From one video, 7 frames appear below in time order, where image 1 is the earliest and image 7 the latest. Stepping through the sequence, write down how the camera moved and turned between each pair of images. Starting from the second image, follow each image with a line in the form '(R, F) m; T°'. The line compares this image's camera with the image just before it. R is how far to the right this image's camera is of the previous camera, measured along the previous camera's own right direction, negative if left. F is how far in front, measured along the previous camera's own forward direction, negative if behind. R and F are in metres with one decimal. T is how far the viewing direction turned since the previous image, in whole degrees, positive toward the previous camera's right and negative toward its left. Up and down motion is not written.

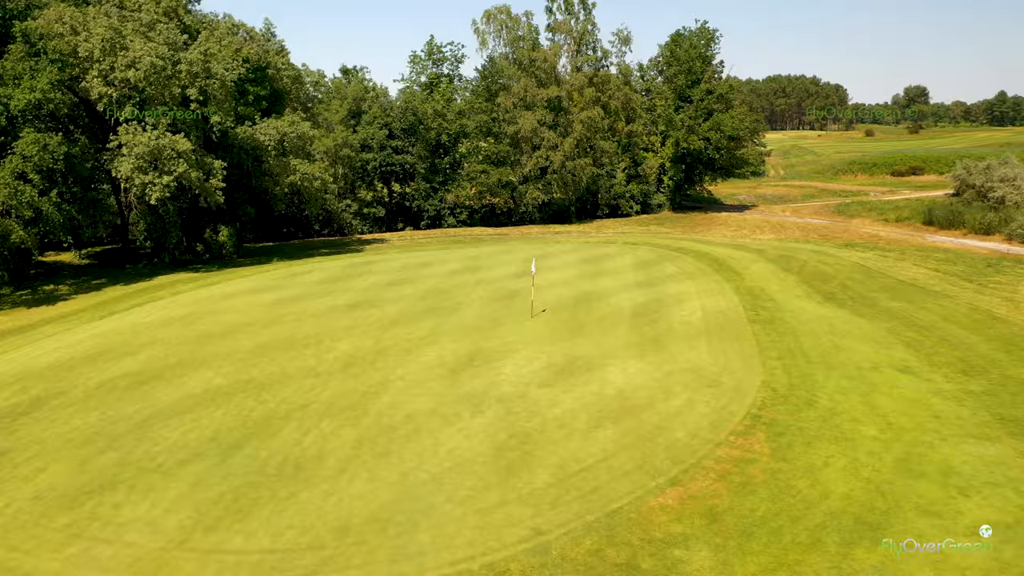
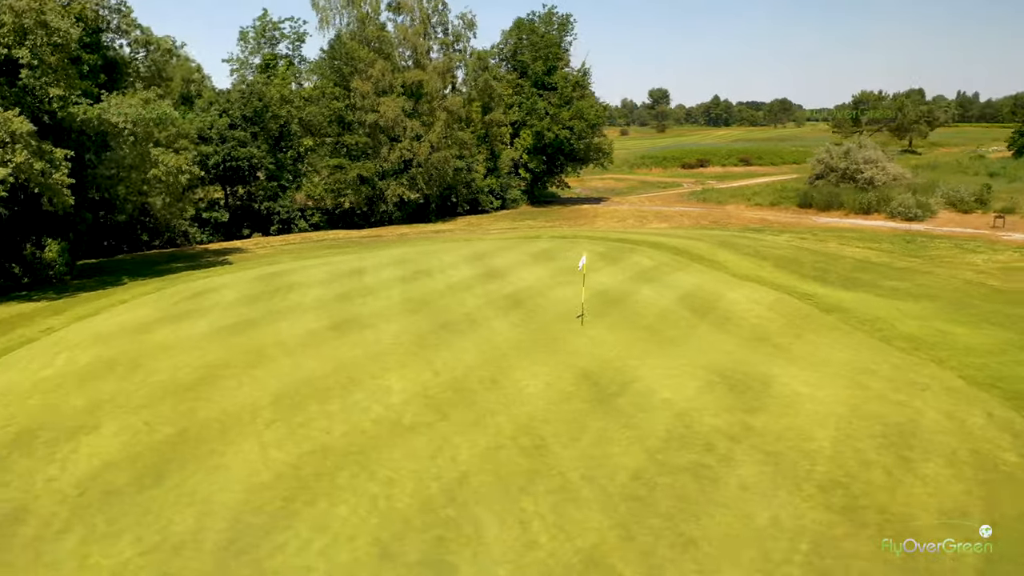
(-5.7, +5.0) m; +17°
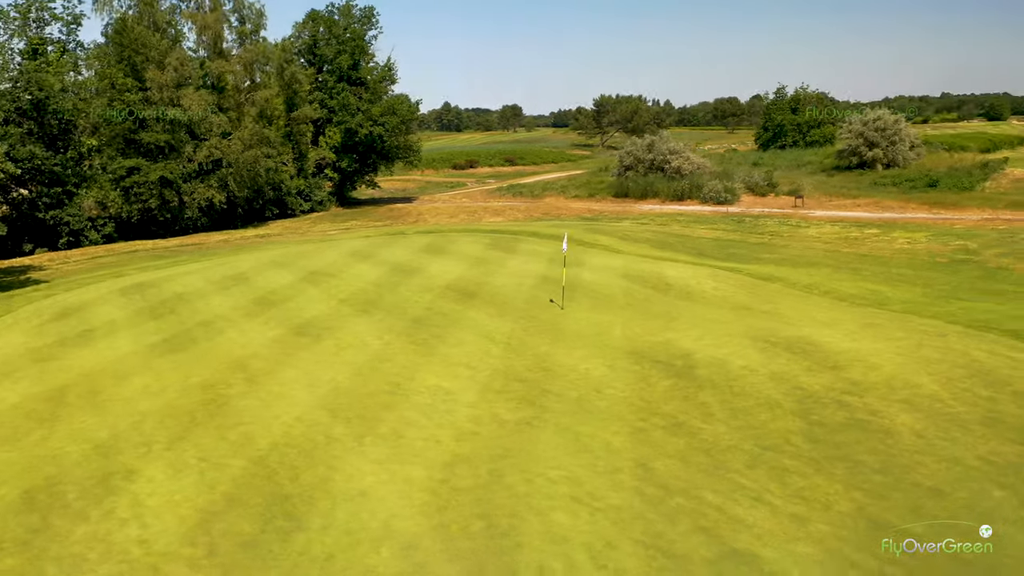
(-4.4, +1.8) m; +18°
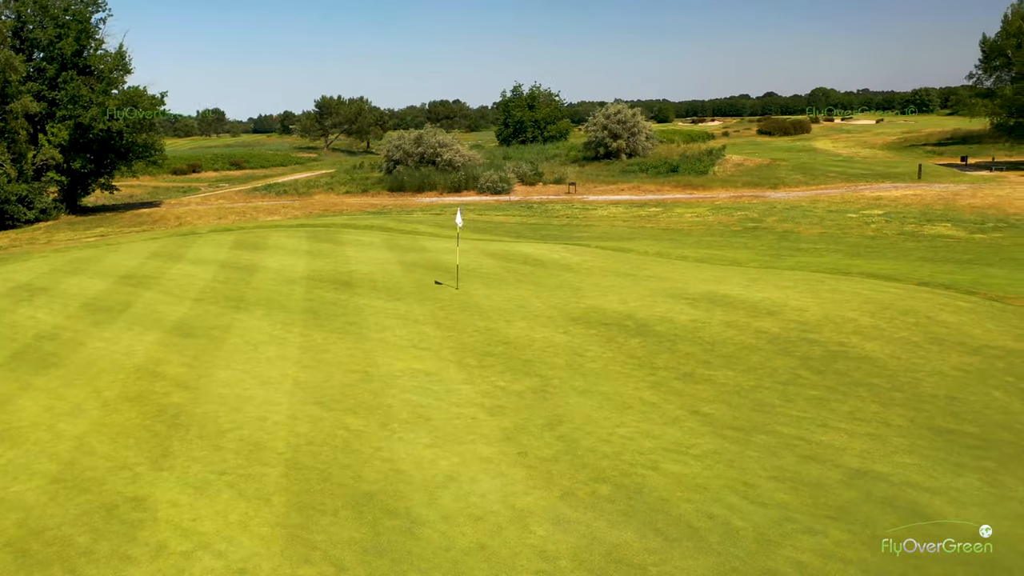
(-3.2, +1.2) m; +20°
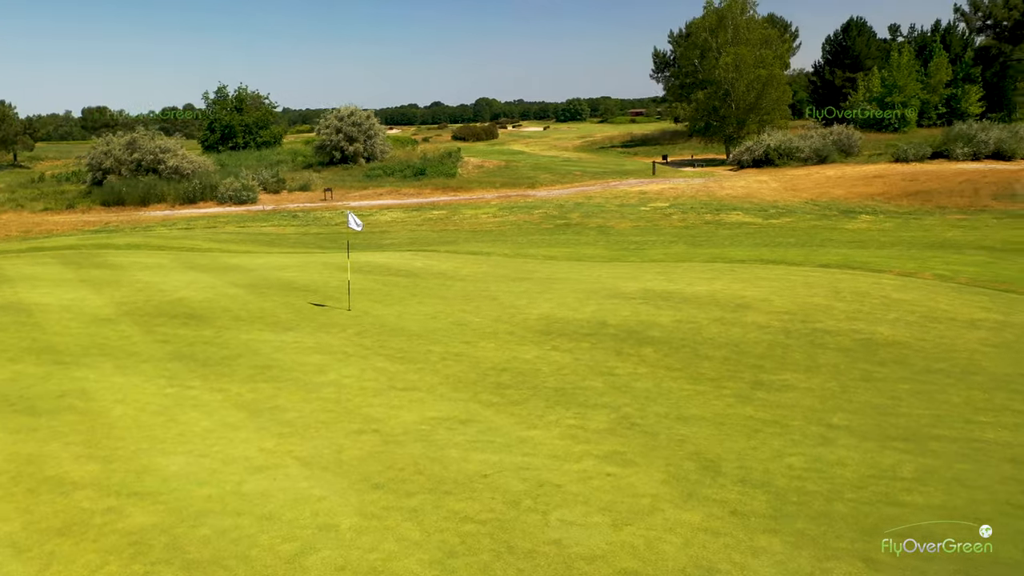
(-3.3, +2.8) m; +22°
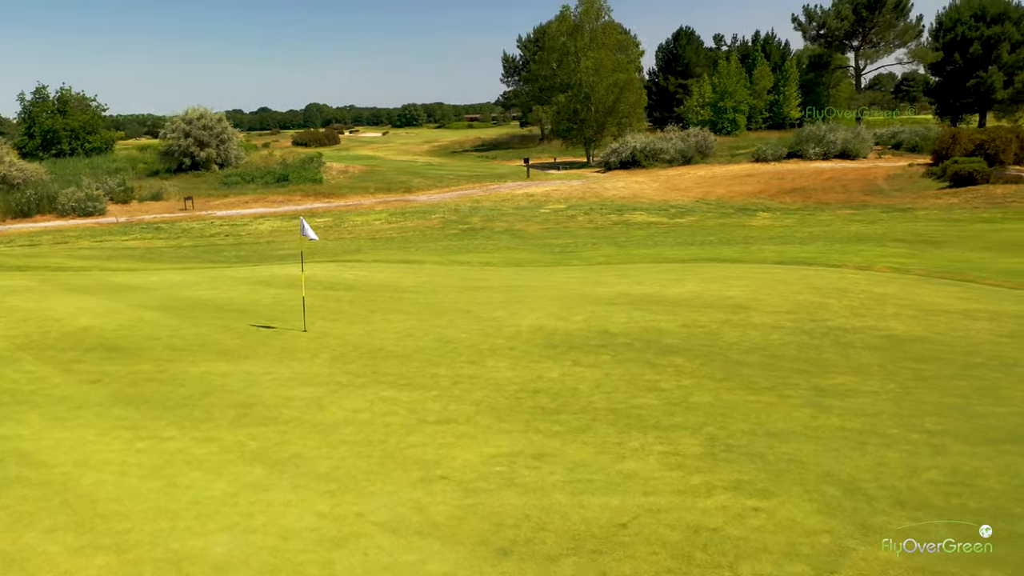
(-1.8, +1.2) m; +11°
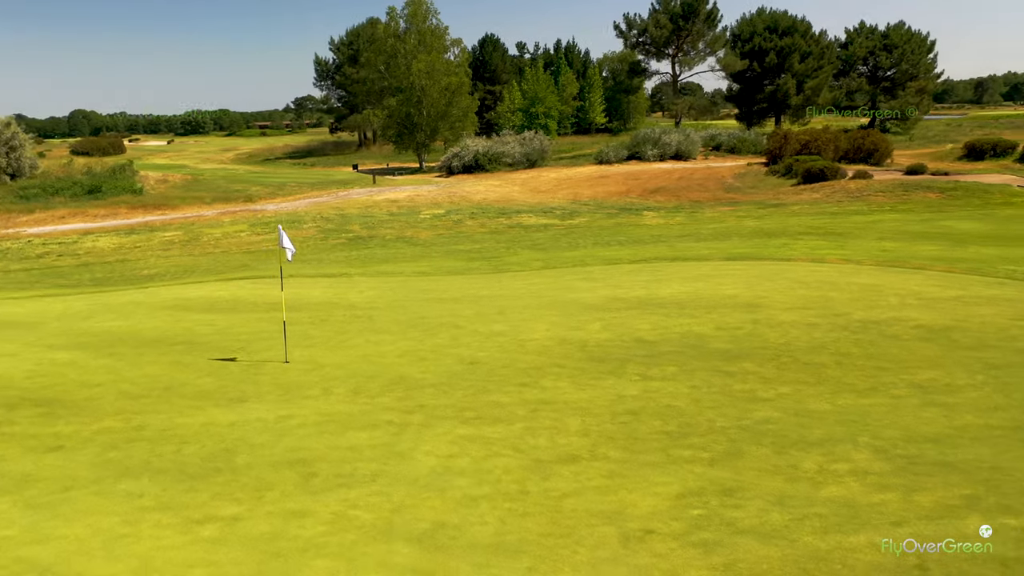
(-2.4, +1.4) m; +14°
